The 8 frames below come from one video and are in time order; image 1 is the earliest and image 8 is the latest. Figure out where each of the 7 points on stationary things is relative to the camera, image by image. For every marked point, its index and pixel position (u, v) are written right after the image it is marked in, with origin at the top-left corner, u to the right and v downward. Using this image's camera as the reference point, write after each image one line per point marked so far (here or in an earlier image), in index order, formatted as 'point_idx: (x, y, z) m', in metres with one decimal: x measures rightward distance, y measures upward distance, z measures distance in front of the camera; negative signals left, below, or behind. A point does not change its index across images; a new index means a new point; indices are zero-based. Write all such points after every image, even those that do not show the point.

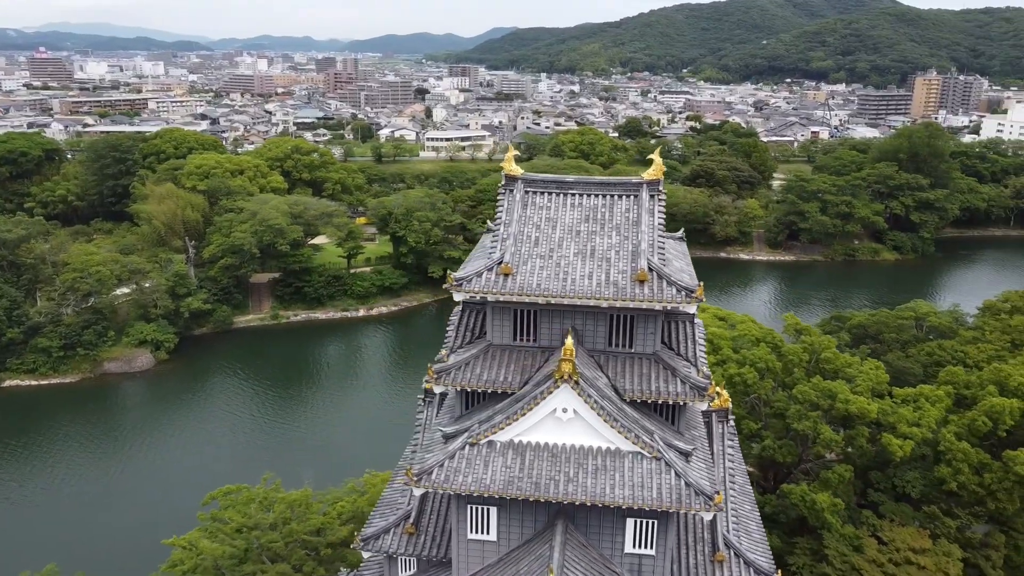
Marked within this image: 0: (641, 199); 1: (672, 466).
0: (+1.8, +1.2, +11.1) m
1: (+1.9, -2.1, +9.7) m
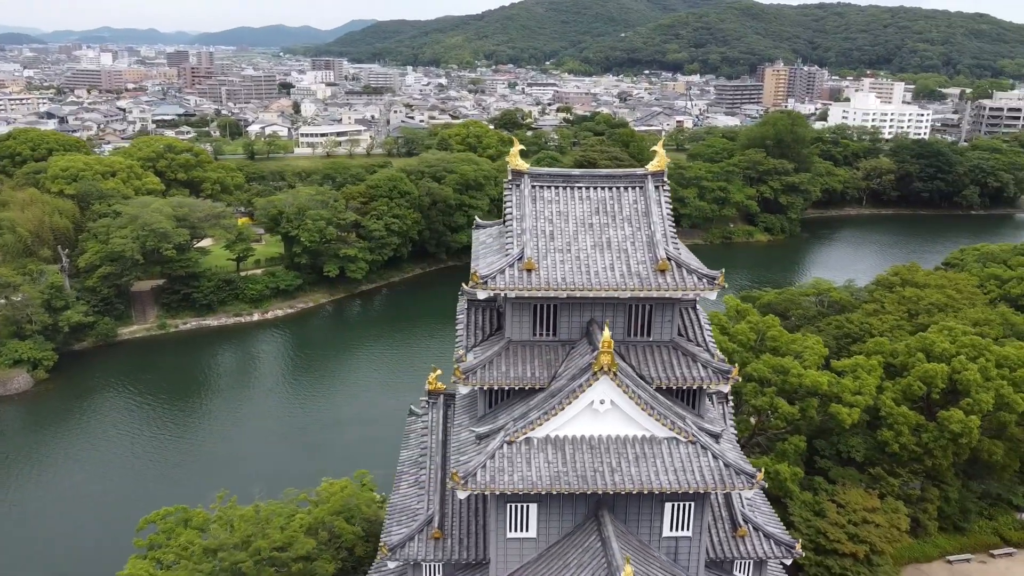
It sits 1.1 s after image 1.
0: (+1.9, +1.4, +11.4) m
1: (+2.4, -1.9, +10.0) m
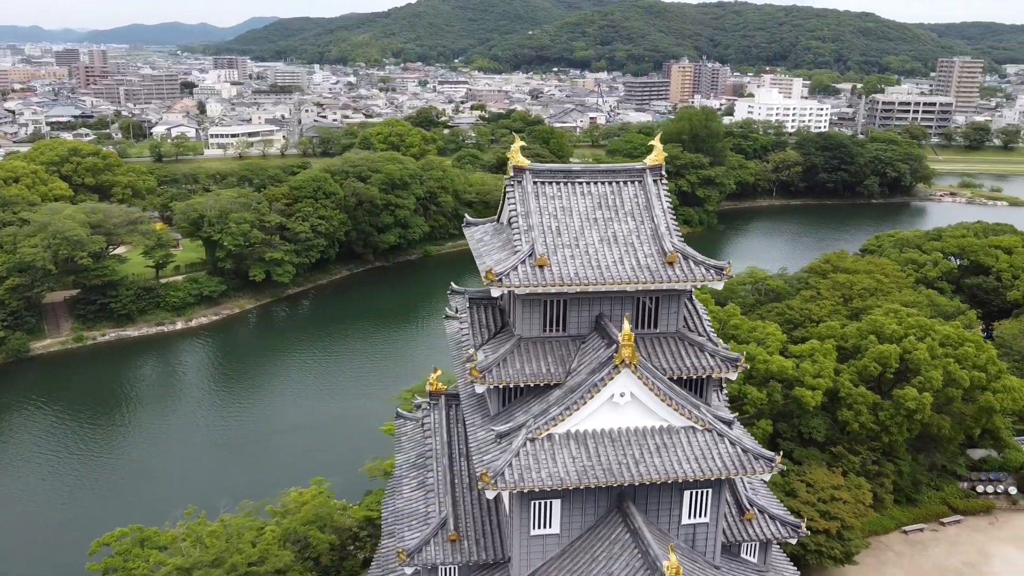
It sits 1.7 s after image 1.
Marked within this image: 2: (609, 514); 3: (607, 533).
0: (+1.9, +1.5, +11.5) m
1: (+2.6, -1.8, +10.2) m
2: (+1.2, -2.8, +10.2) m
3: (+1.2, -3.0, +10.0) m
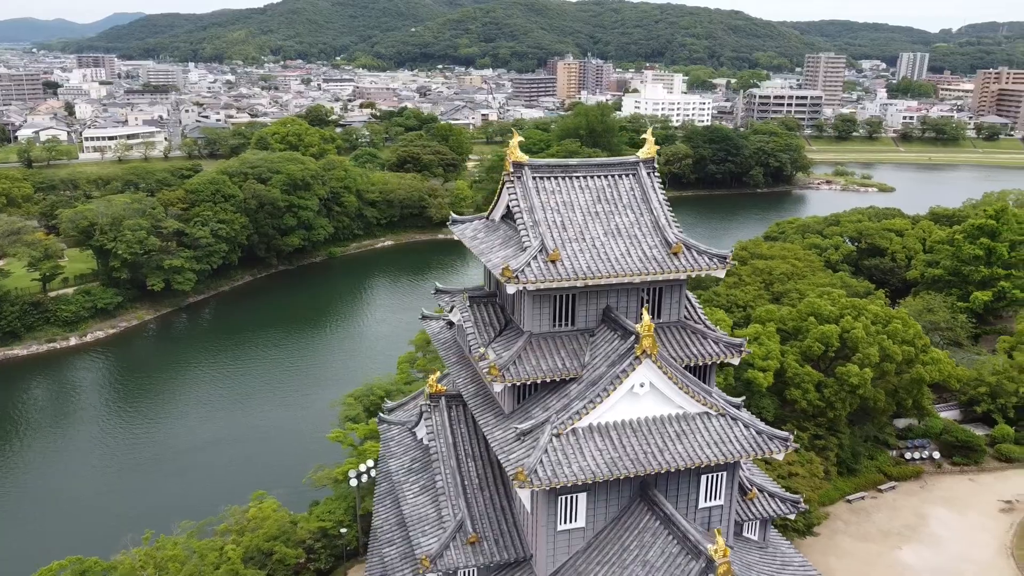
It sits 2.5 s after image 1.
0: (+1.8, +1.6, +11.7) m
1: (+2.9, -1.7, +10.5) m
2: (+1.5, -2.7, +10.3) m
3: (+1.5, -2.9, +10.1) m
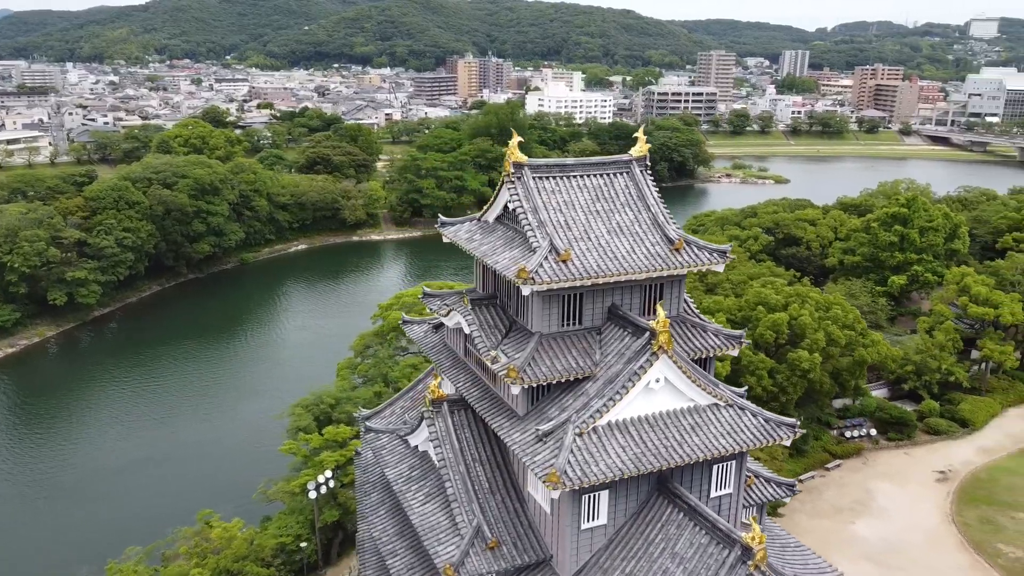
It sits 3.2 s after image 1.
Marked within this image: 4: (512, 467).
0: (+1.8, +1.7, +11.8) m
1: (+3.0, -1.6, +10.8) m
2: (+1.8, -2.7, +10.5) m
3: (+1.8, -2.8, +10.2) m
4: (0.0, -2.5, +11.4) m
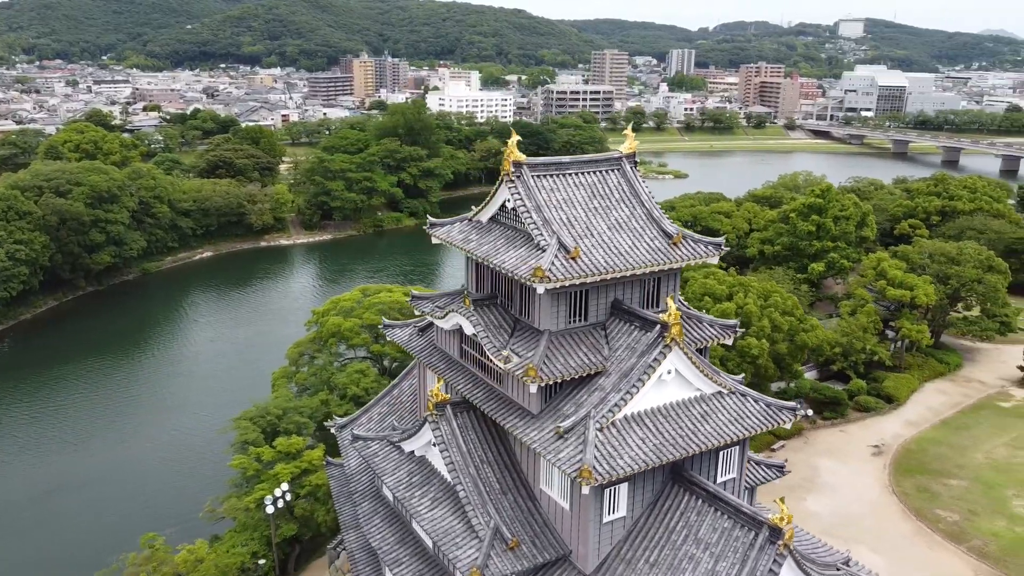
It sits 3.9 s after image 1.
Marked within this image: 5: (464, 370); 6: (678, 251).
0: (+1.7, +1.7, +12.0) m
1: (+3.2, -1.4, +11.2) m
2: (+2.0, -2.6, +10.7) m
3: (+2.0, -2.8, +10.5) m
4: (+0.1, -2.5, +11.4) m
5: (-0.7, -1.2, +12.1) m
6: (+2.3, +0.5, +11.2) m
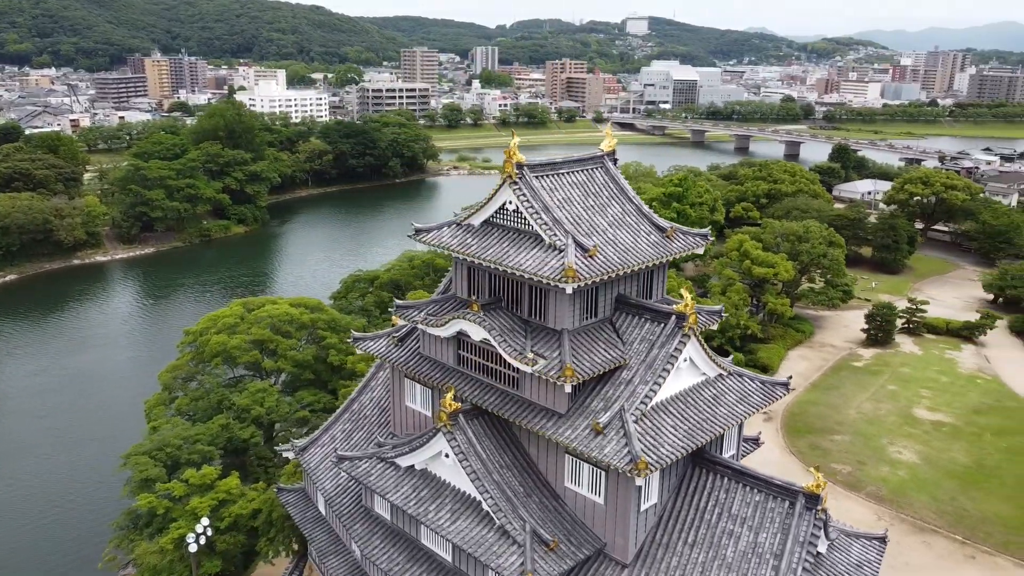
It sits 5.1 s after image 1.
0: (+1.4, +1.8, +12.3) m
1: (+3.3, -1.2, +11.9) m
2: (+2.4, -2.5, +11.1) m
3: (+2.5, -2.6, +10.9) m
4: (+0.4, -2.5, +11.5) m
5: (-0.7, -1.3, +11.9) m
6: (+2.3, +0.6, +11.7) m
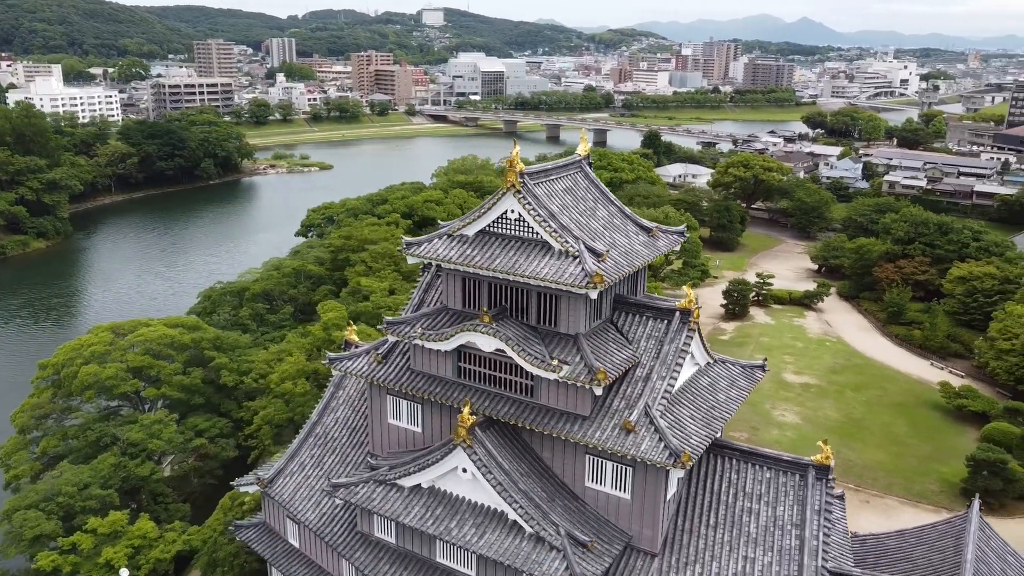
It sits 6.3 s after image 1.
0: (+1.1, +1.8, +12.6) m
1: (+3.3, -1.1, +12.7) m
2: (+2.6, -2.4, +11.7) m
3: (+2.8, -2.6, +11.6) m
4: (+0.6, -2.6, +11.6) m
5: (-0.6, -1.5, +11.8) m
6: (+2.2, +0.7, +12.2) m
